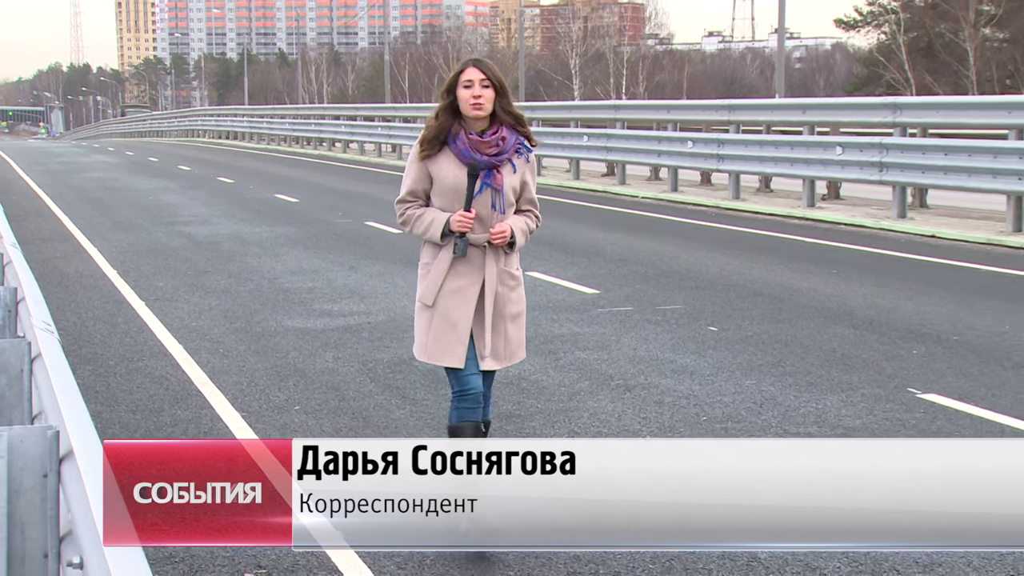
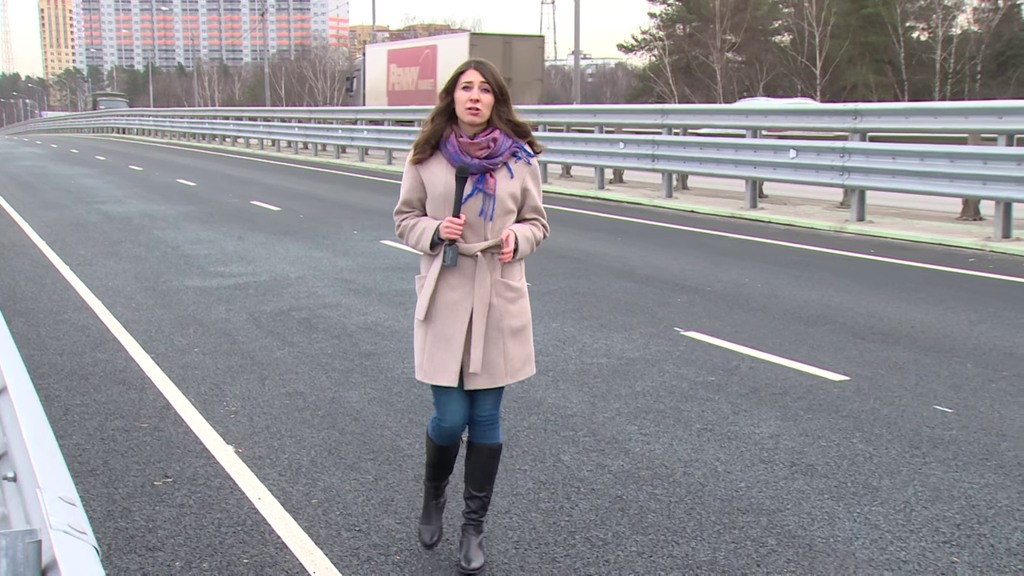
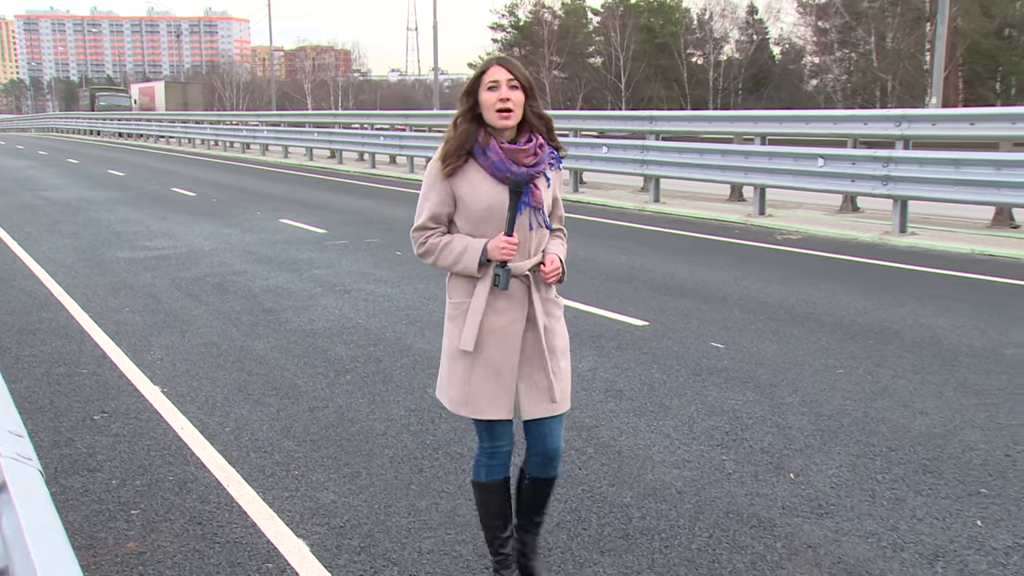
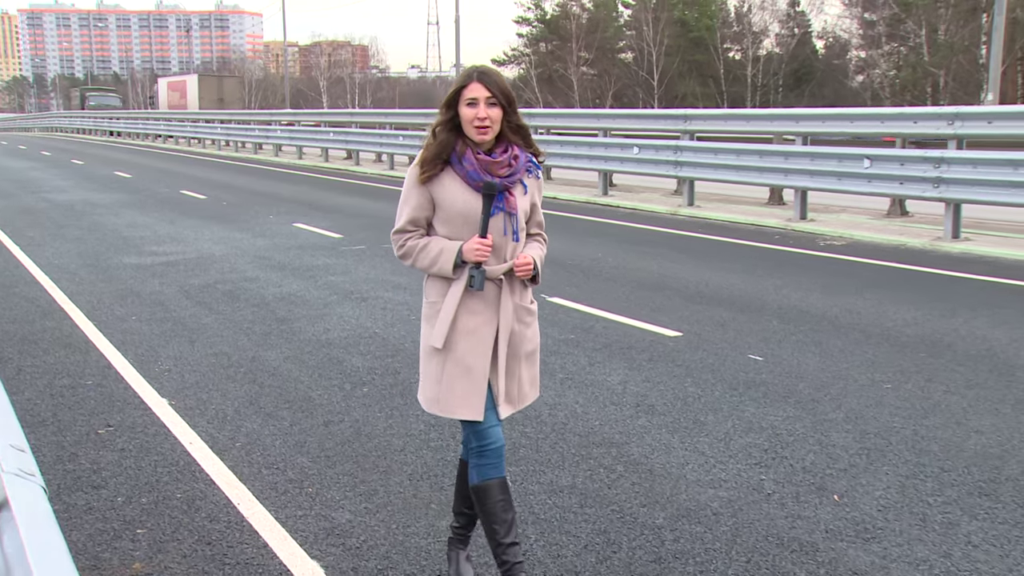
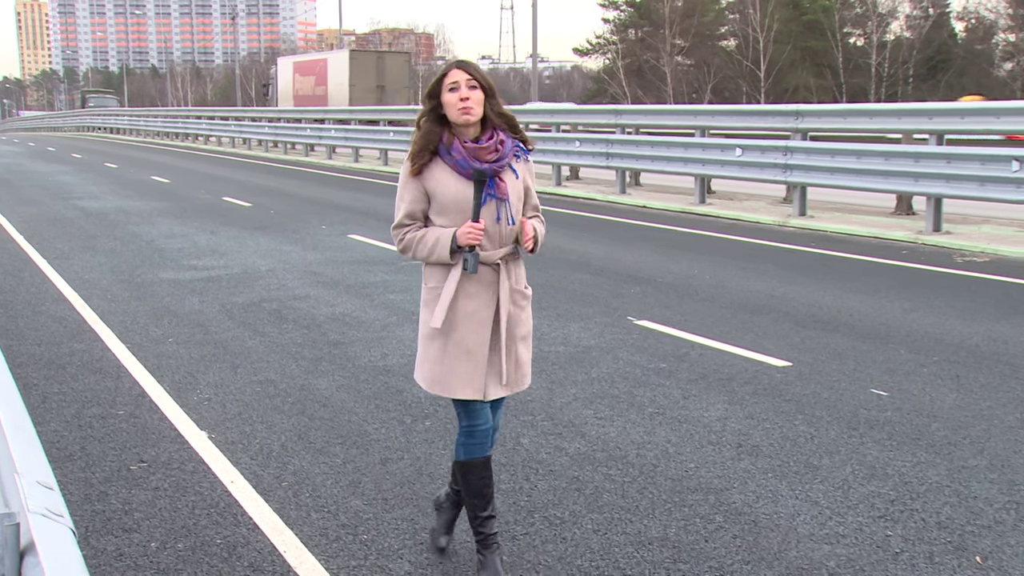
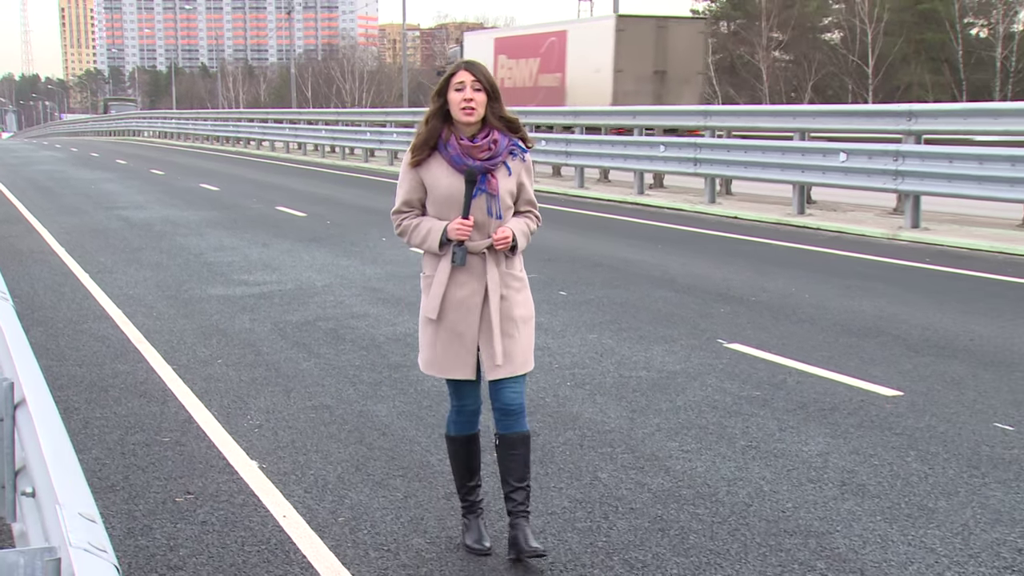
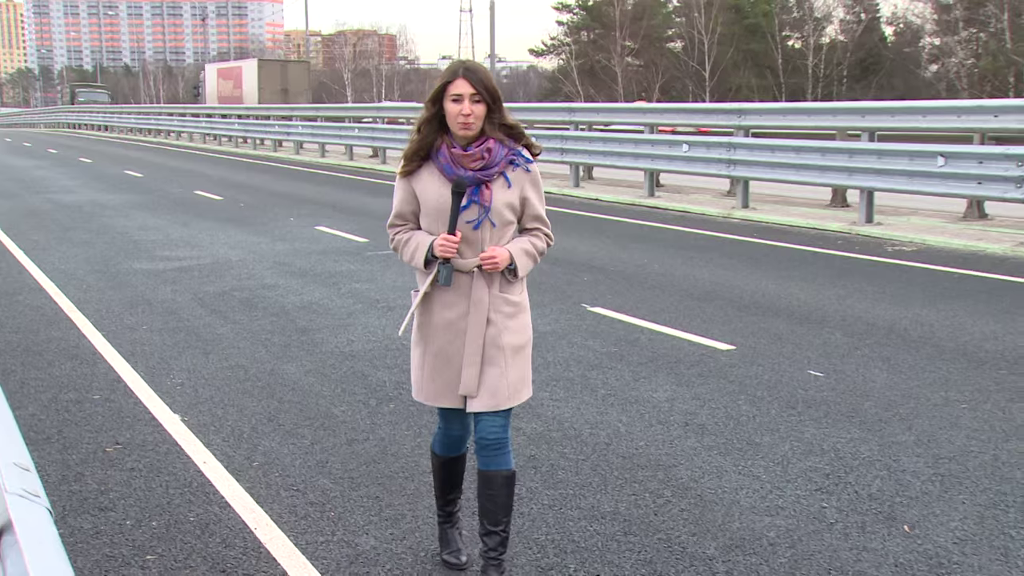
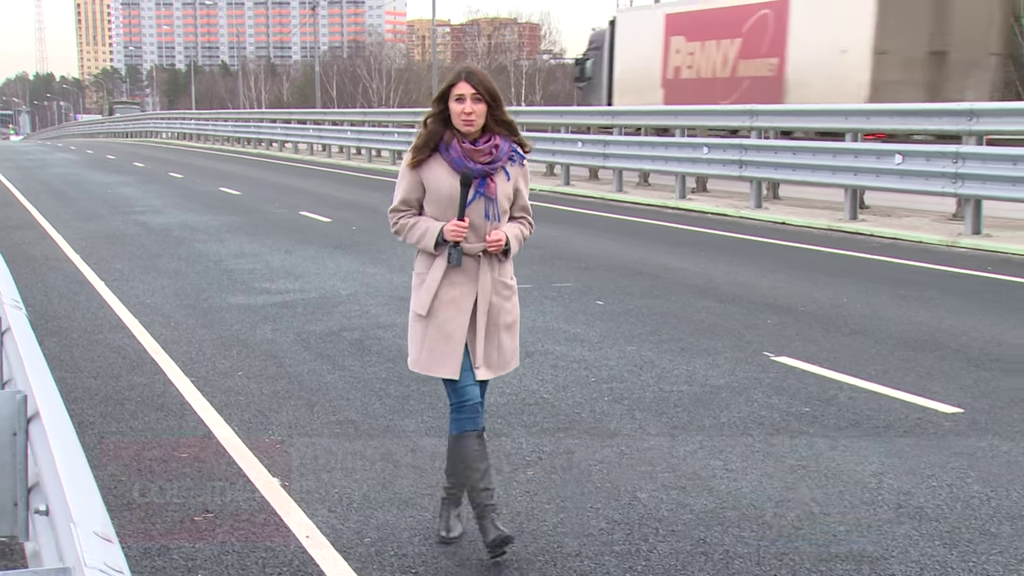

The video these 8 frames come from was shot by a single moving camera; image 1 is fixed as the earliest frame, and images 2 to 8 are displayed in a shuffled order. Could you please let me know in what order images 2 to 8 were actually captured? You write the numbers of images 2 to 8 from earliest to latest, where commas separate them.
8, 6, 2, 5, 7, 4, 3
